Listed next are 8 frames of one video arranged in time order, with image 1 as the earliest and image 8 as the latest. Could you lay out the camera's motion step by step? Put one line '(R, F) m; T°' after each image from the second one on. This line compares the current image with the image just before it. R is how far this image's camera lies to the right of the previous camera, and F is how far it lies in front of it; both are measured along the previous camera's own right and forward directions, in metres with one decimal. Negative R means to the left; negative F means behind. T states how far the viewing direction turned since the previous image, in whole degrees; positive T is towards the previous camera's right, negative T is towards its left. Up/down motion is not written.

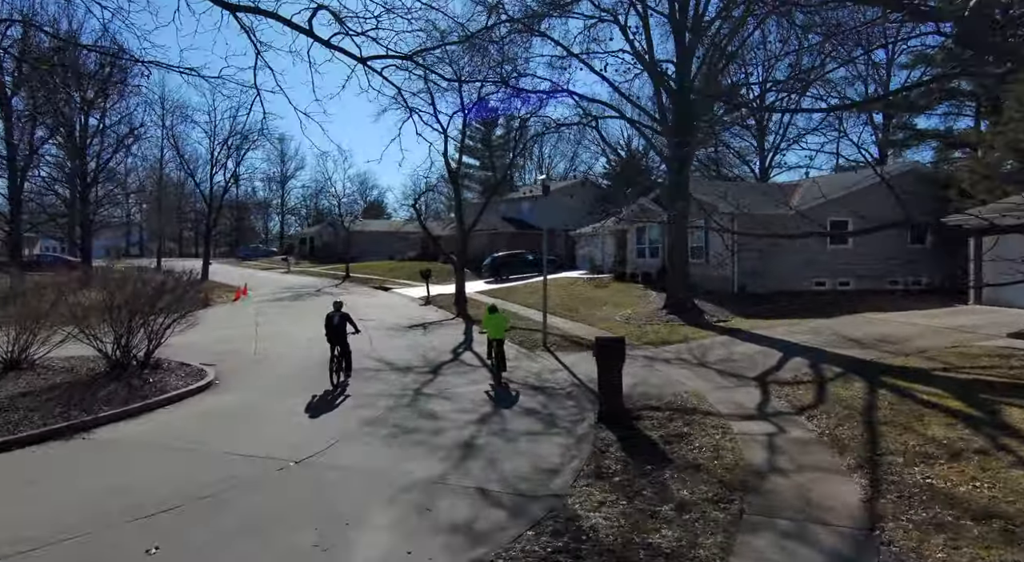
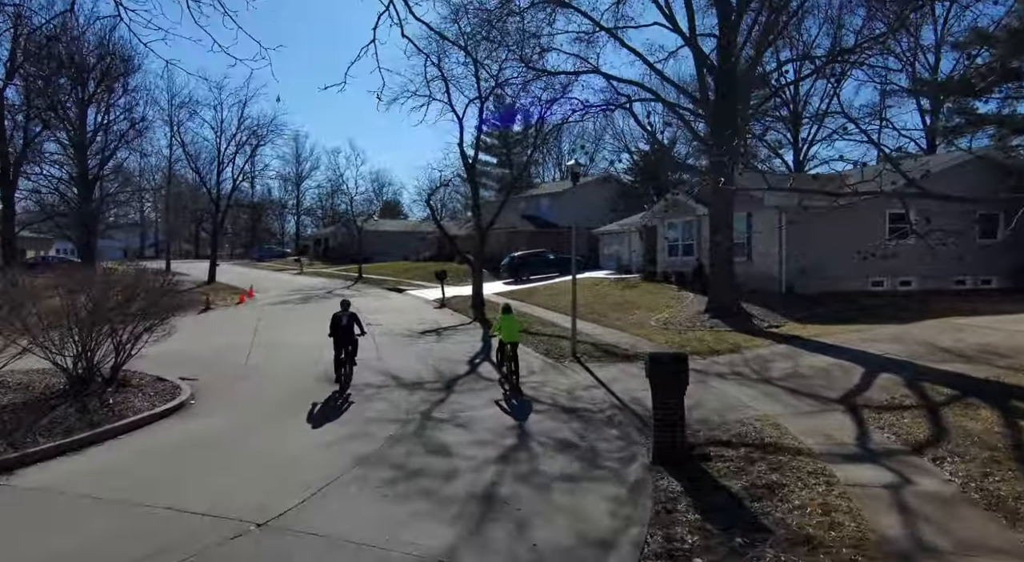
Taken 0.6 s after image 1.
(-0.2, +1.8) m; -2°
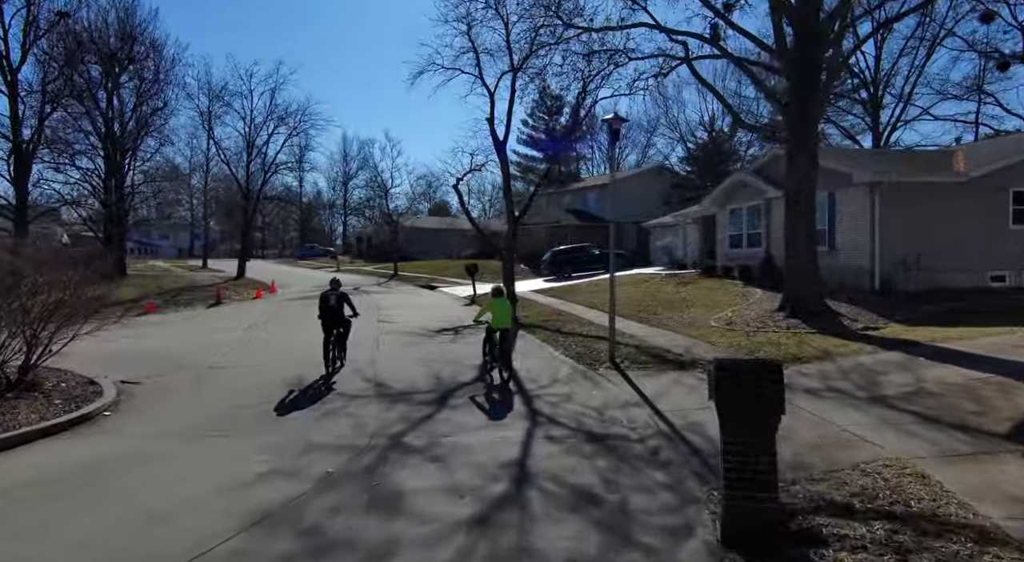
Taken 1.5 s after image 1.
(+0.5, +2.6) m; -5°
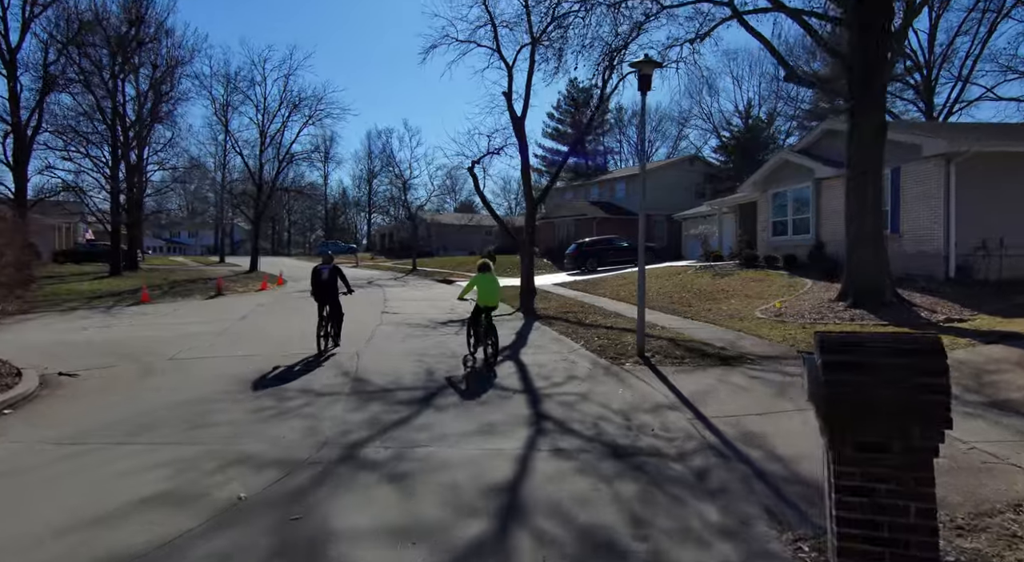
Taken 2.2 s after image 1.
(+0.3, +1.7) m; -3°
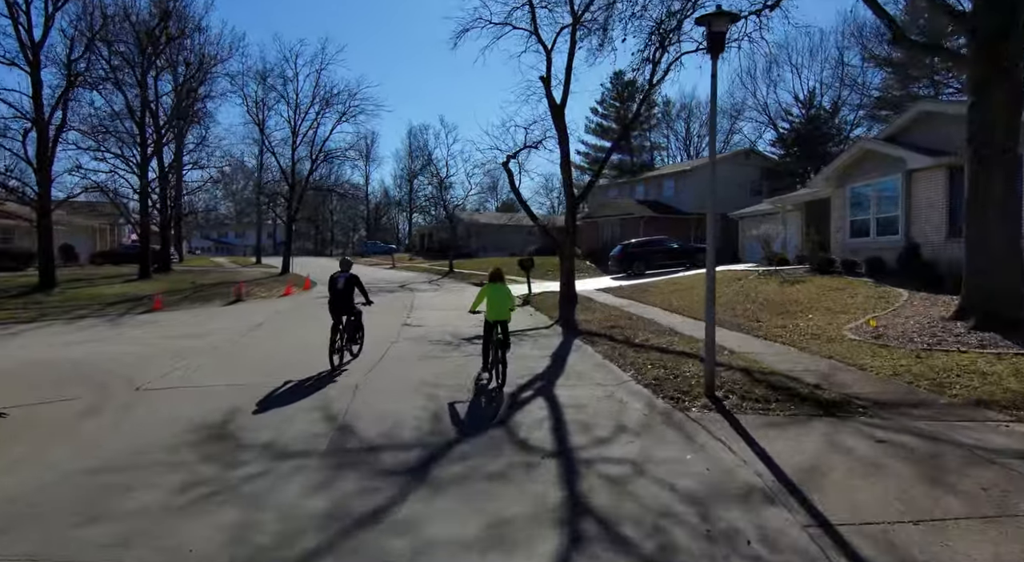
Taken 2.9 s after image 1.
(+0.1, +1.8) m; -4°
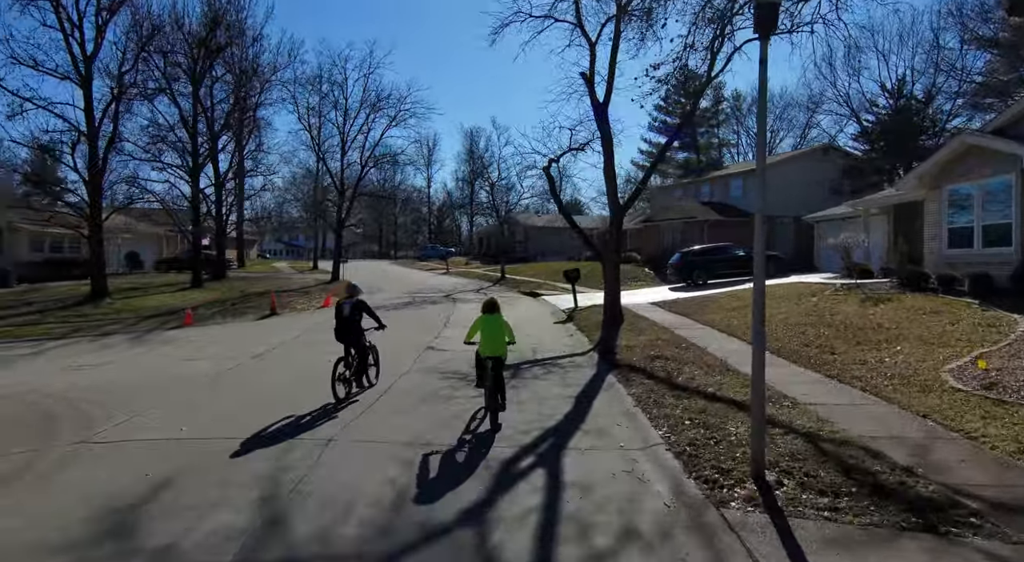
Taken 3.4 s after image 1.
(+0.7, +1.4) m; -6°
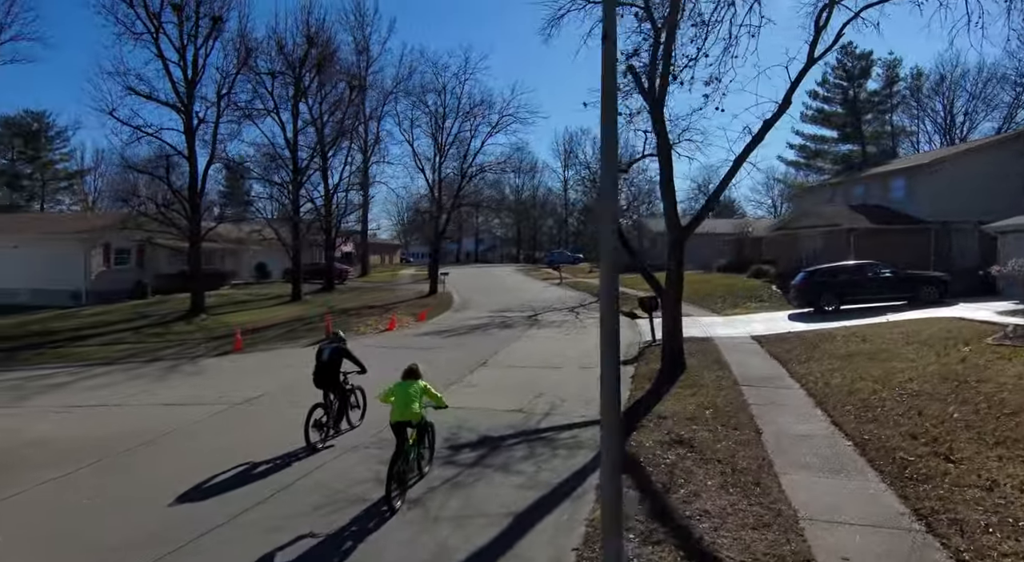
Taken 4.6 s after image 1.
(+2.4, +2.3) m; -15°
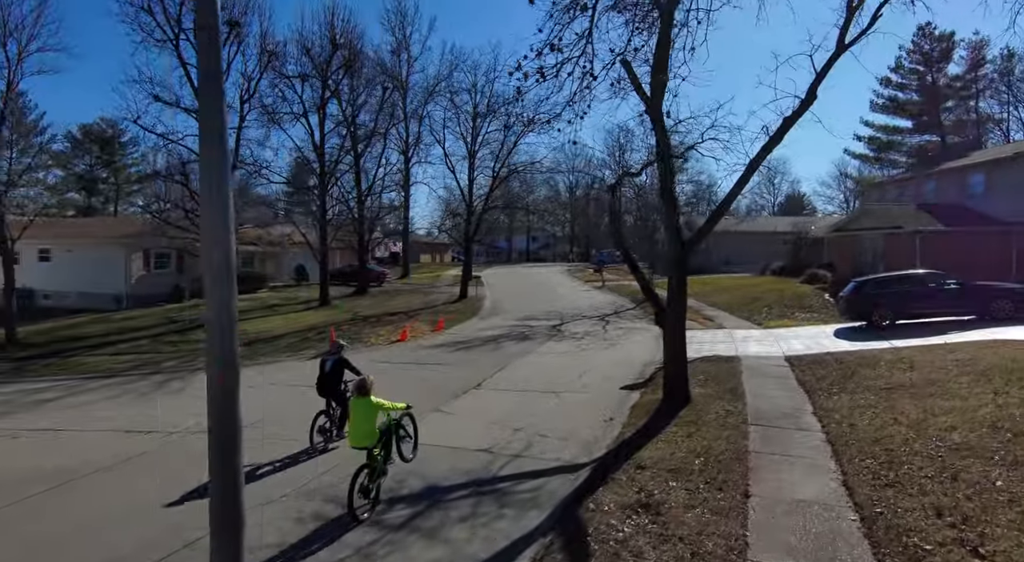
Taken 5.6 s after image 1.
(+1.4, +1.1) m; -6°
